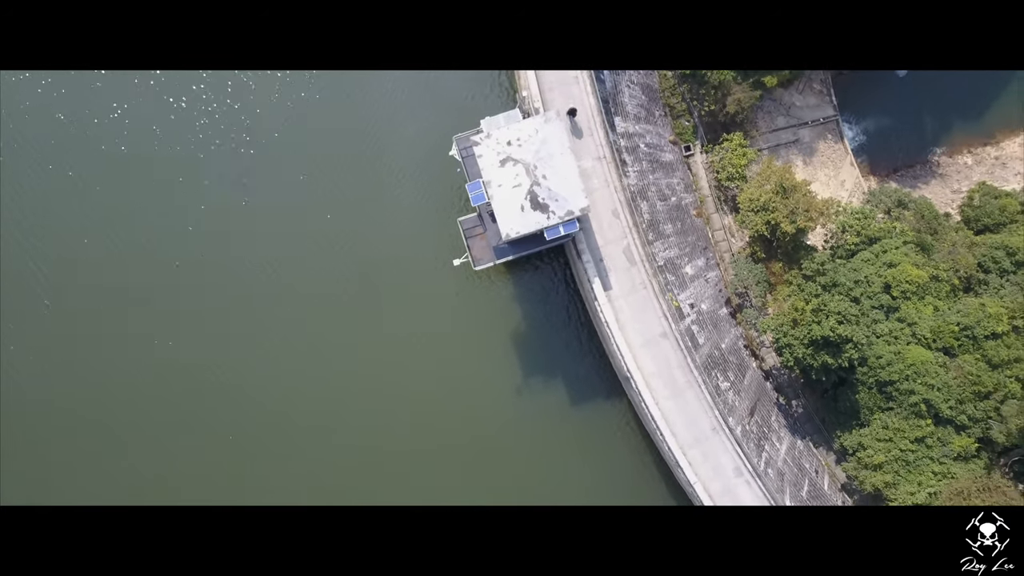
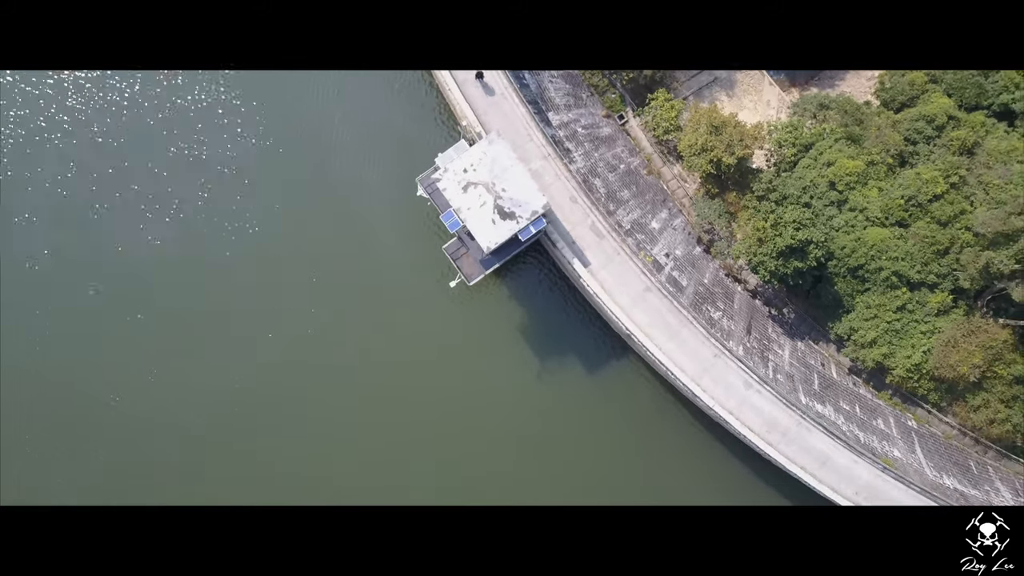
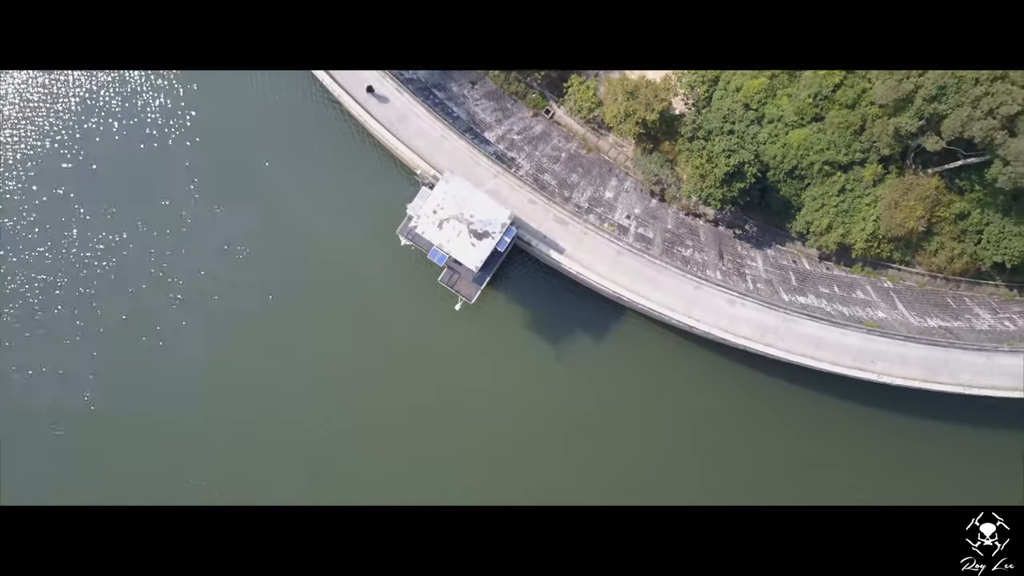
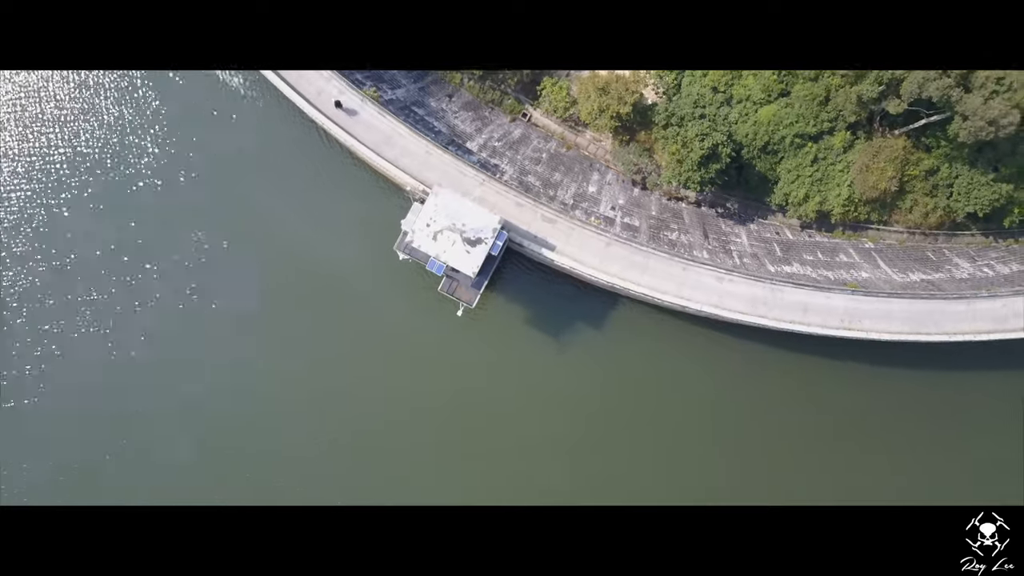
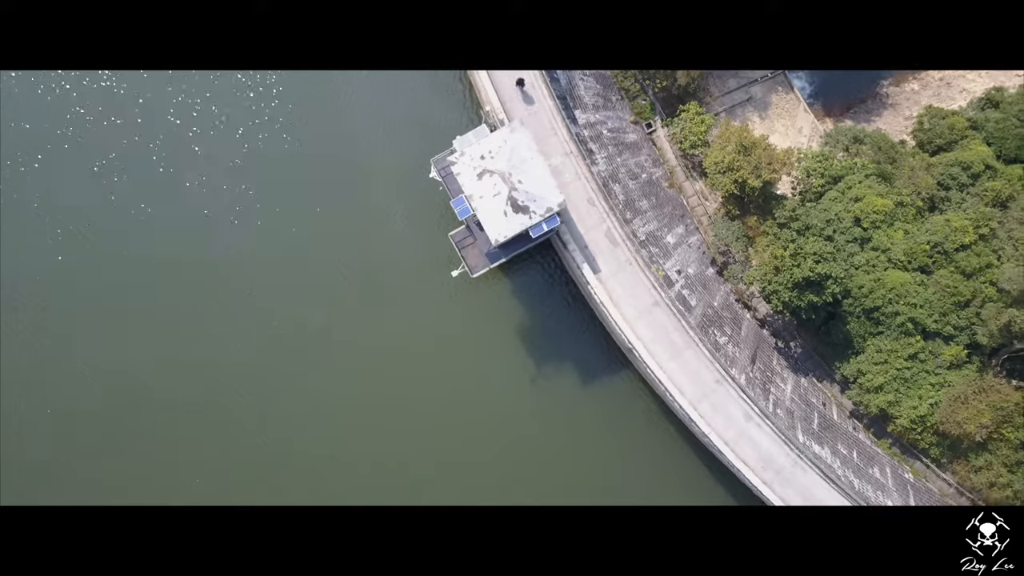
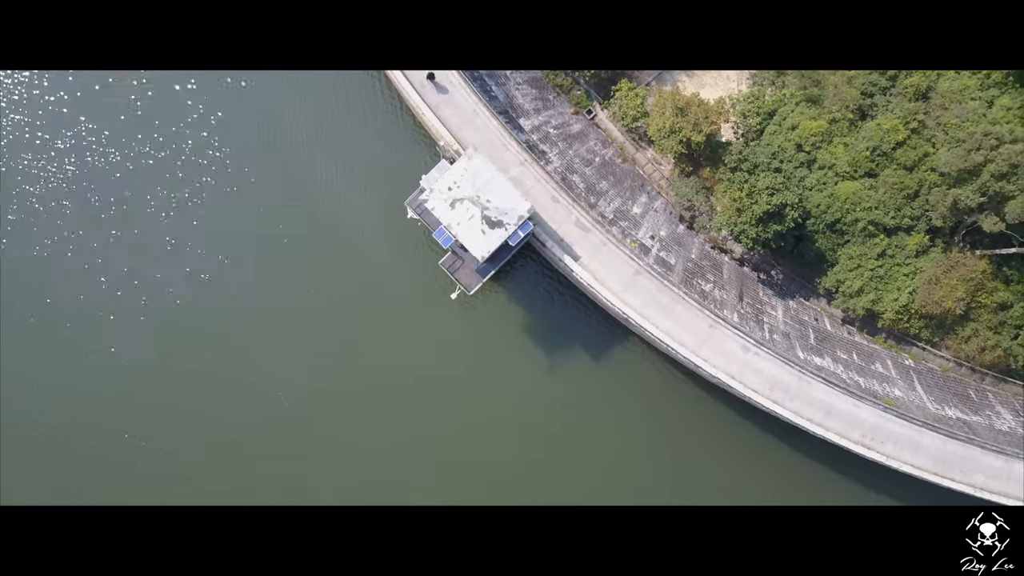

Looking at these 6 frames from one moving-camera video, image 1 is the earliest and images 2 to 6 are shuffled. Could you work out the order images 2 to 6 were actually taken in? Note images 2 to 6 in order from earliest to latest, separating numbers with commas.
5, 2, 6, 3, 4
